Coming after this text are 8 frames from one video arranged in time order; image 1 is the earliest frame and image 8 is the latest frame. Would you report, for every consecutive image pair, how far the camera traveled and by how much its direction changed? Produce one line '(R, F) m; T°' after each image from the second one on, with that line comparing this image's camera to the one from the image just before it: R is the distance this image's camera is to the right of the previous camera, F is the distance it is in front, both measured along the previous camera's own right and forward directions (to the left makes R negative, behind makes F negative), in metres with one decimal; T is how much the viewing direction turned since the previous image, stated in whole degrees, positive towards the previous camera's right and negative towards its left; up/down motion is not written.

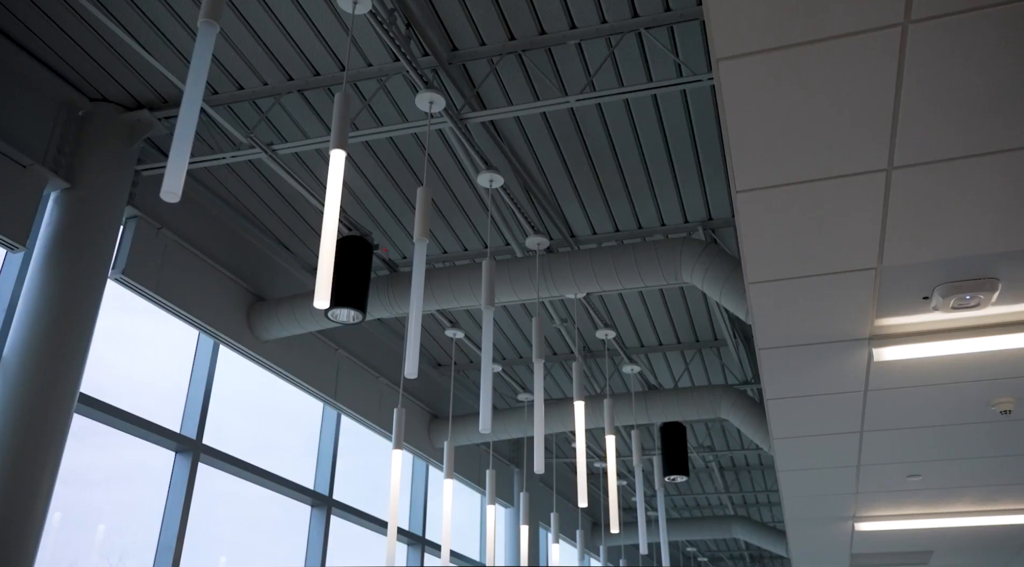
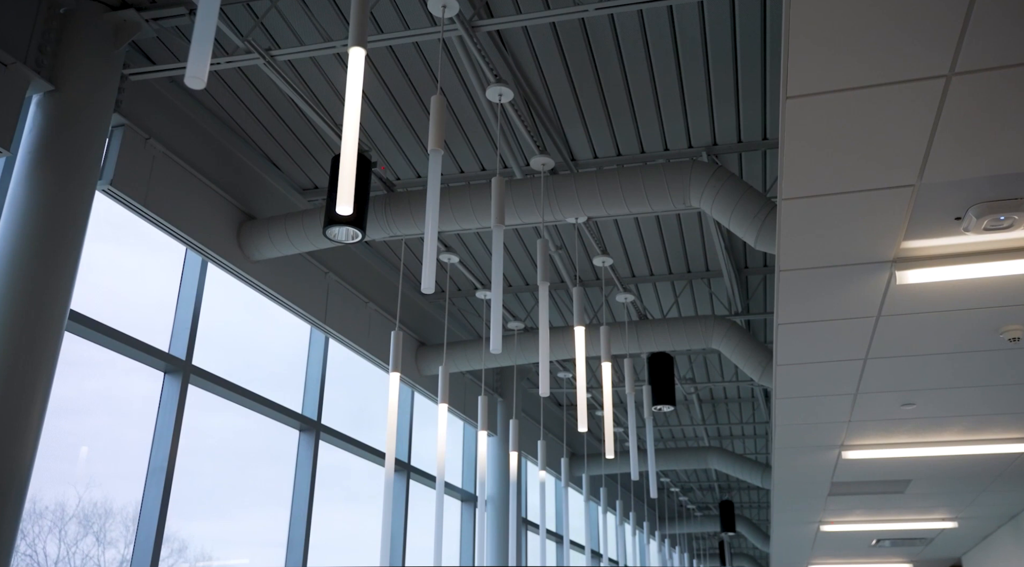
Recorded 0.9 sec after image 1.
(-0.3, +0.2) m; +2°
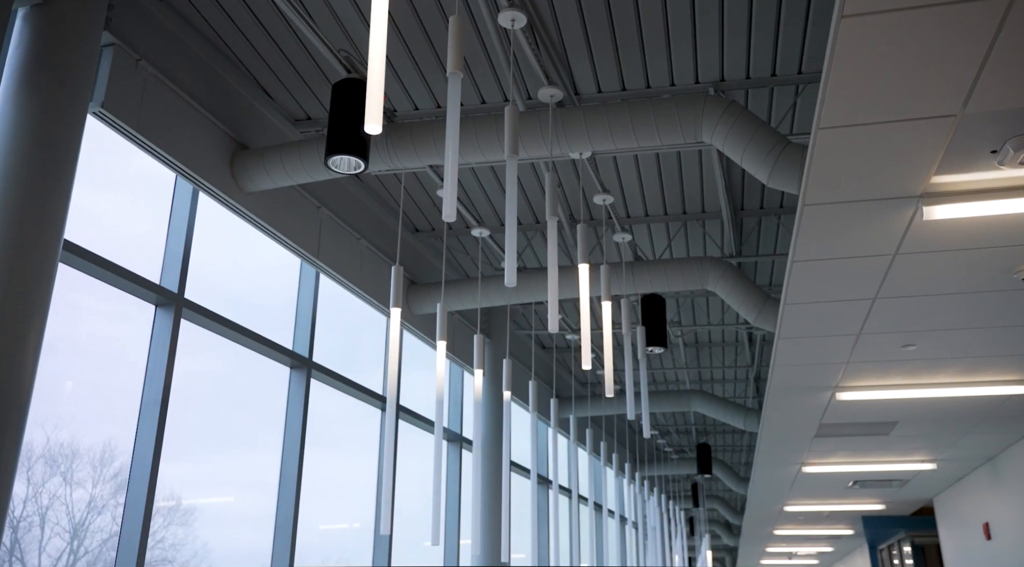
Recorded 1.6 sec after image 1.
(-0.2, +0.1) m; +2°
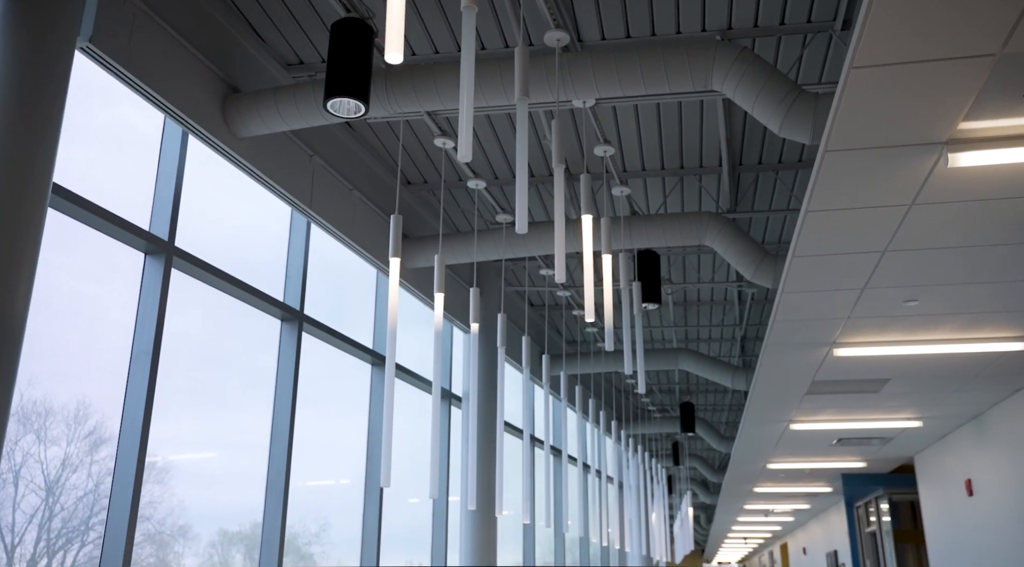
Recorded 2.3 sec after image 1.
(-0.2, +0.1) m; +2°
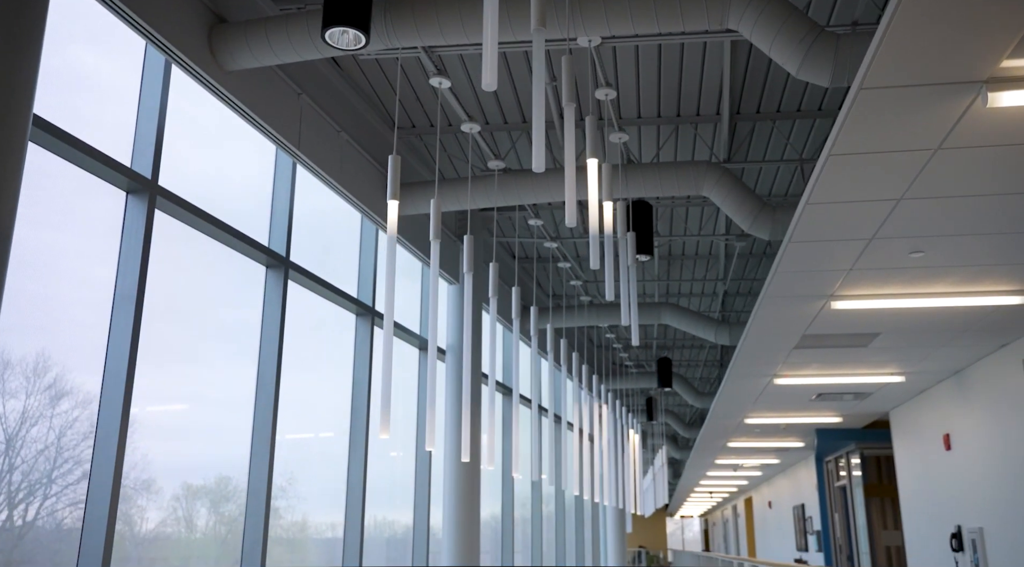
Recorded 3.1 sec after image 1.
(-0.2, +0.2) m; +2°
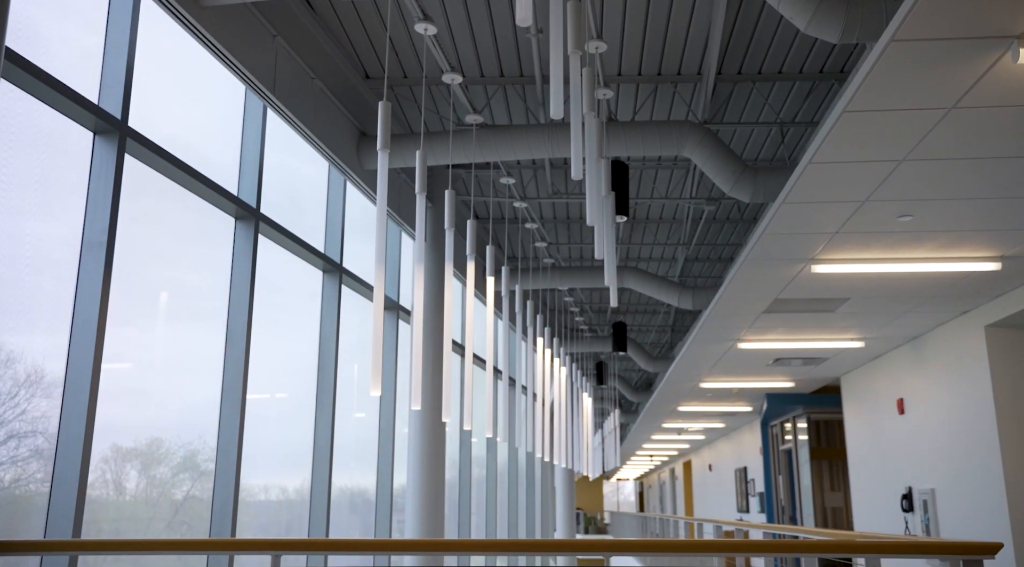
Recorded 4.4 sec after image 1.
(-0.4, +0.2) m; +4°
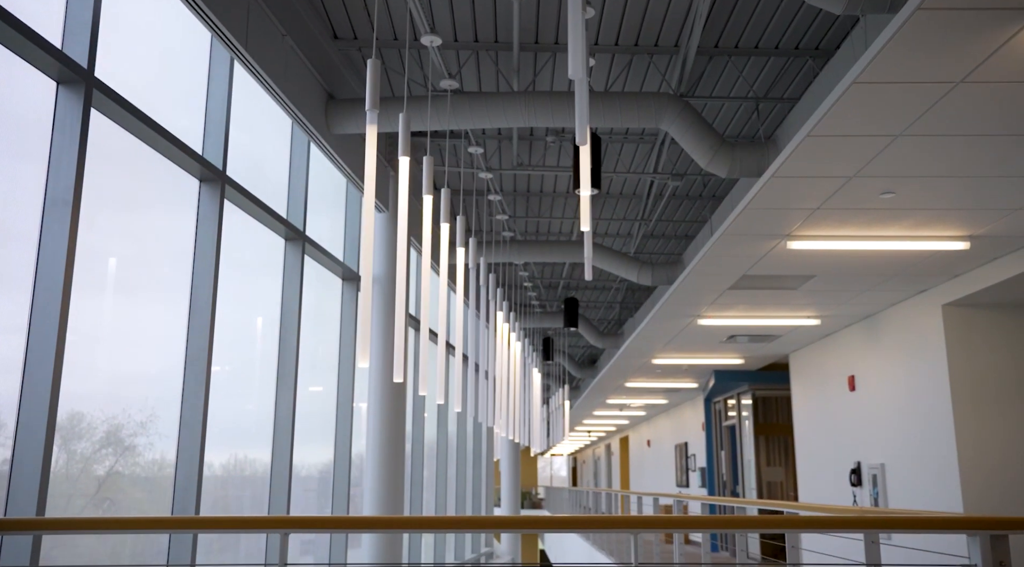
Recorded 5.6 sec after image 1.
(-0.4, +0.2) m; +4°
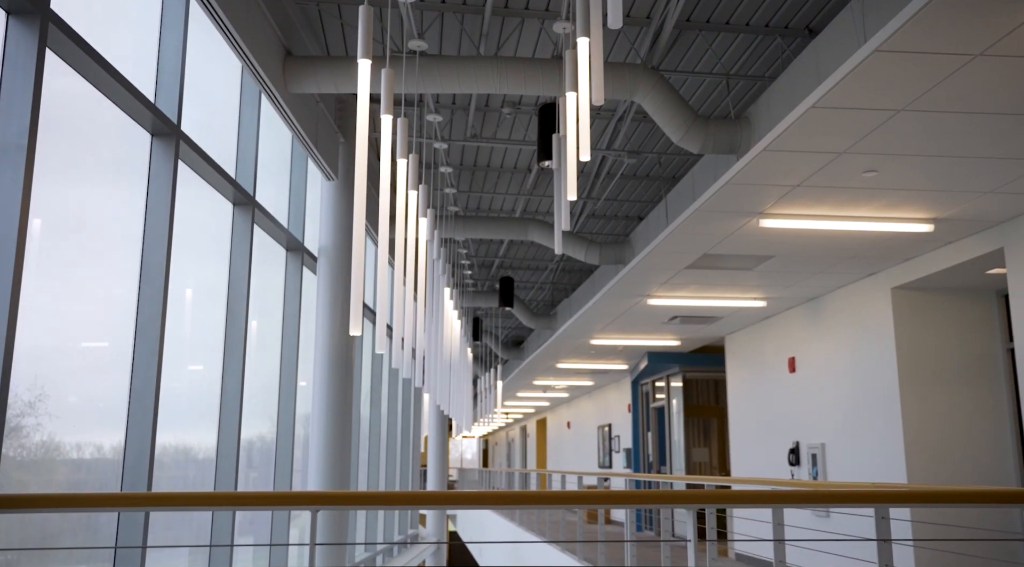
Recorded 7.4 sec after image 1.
(-0.5, +0.3) m; +6°
